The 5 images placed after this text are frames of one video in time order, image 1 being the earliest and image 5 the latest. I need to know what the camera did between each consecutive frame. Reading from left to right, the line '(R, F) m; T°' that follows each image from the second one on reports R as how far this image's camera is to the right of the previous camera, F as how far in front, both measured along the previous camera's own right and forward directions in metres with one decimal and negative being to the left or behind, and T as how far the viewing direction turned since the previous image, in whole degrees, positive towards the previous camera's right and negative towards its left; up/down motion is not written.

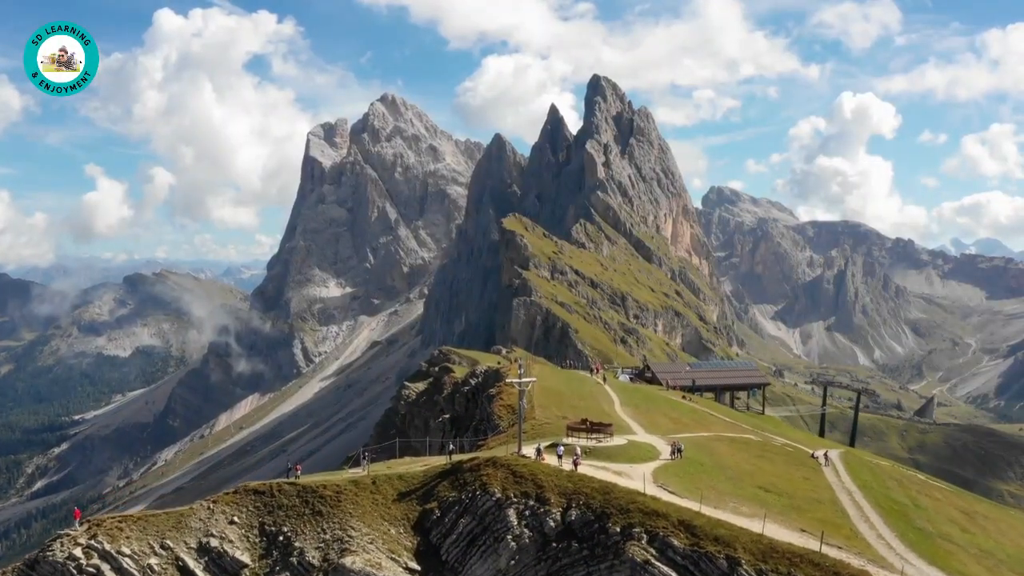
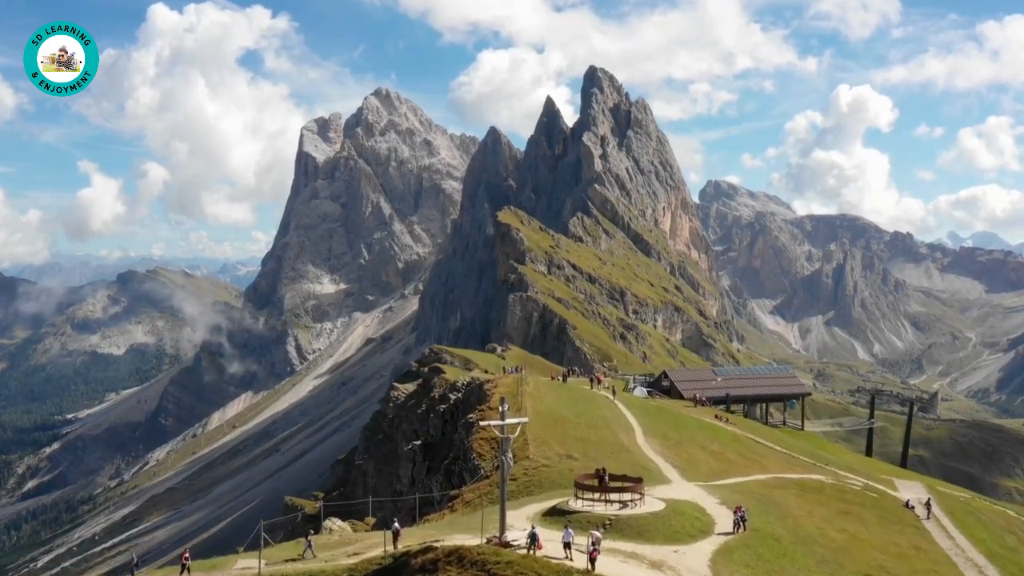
(+0.4, +9.6) m; 0°
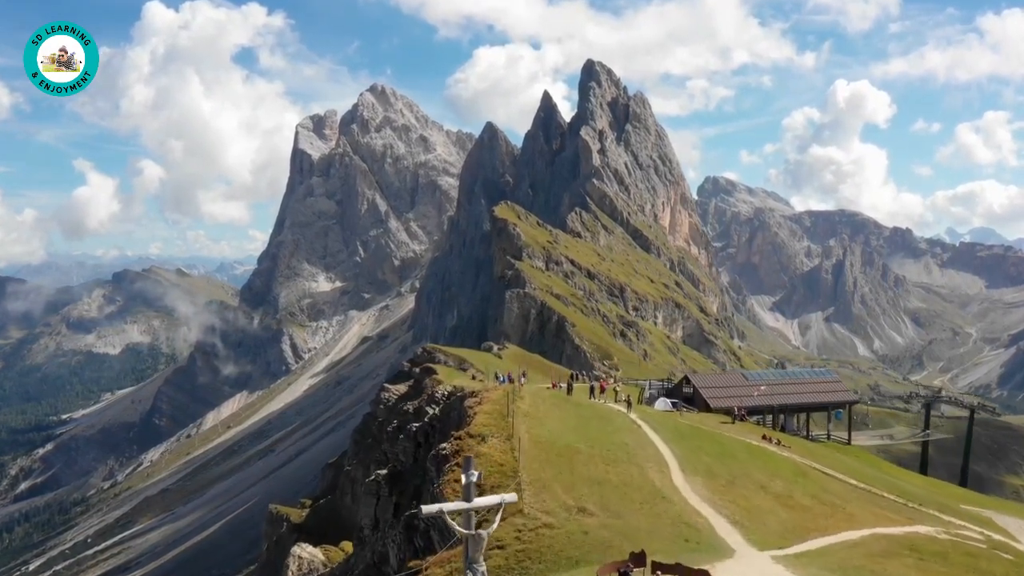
(+0.3, +7.8) m; 0°
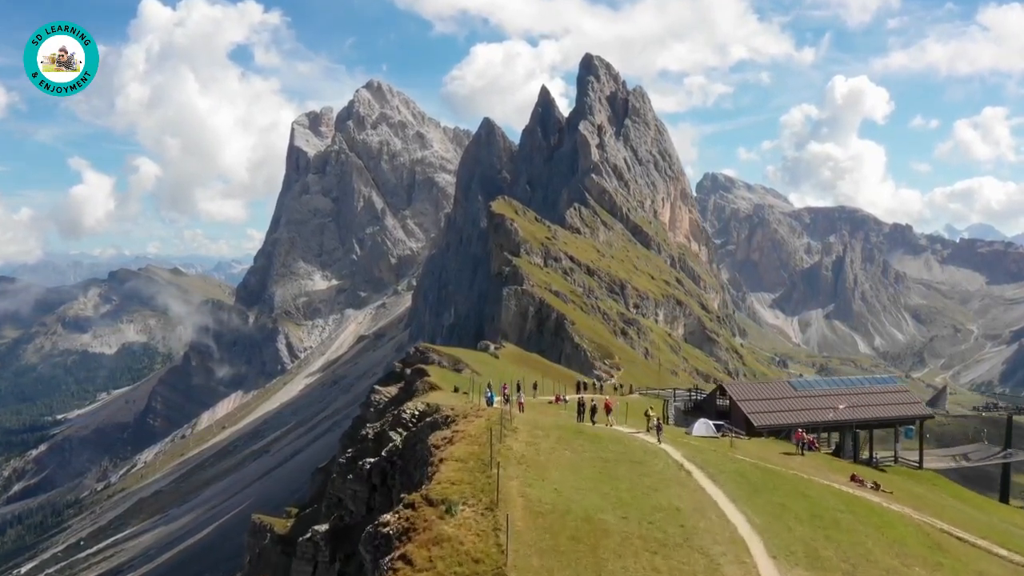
(+0.2, +7.9) m; 0°
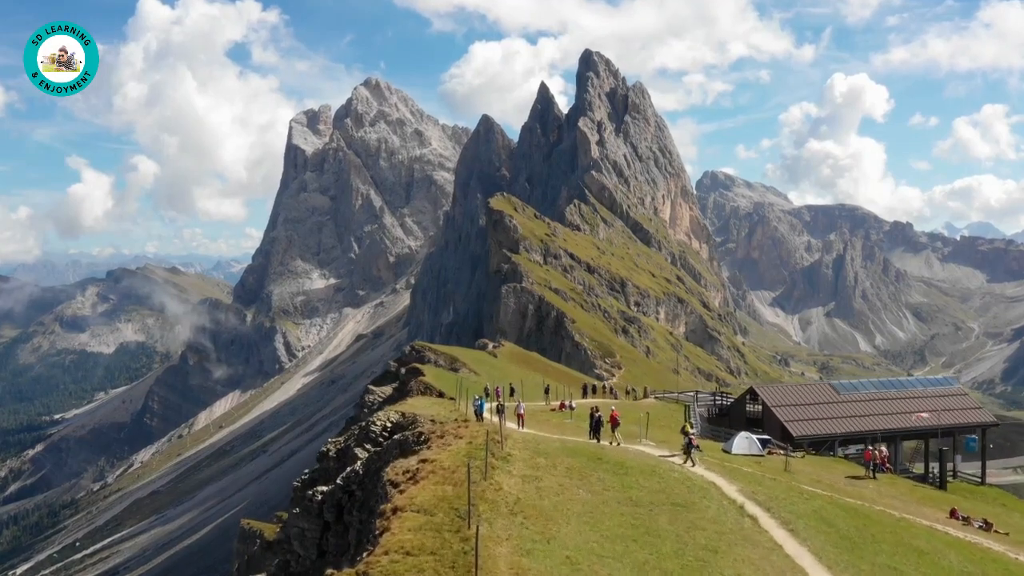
(+0.1, +4.7) m; 0°
